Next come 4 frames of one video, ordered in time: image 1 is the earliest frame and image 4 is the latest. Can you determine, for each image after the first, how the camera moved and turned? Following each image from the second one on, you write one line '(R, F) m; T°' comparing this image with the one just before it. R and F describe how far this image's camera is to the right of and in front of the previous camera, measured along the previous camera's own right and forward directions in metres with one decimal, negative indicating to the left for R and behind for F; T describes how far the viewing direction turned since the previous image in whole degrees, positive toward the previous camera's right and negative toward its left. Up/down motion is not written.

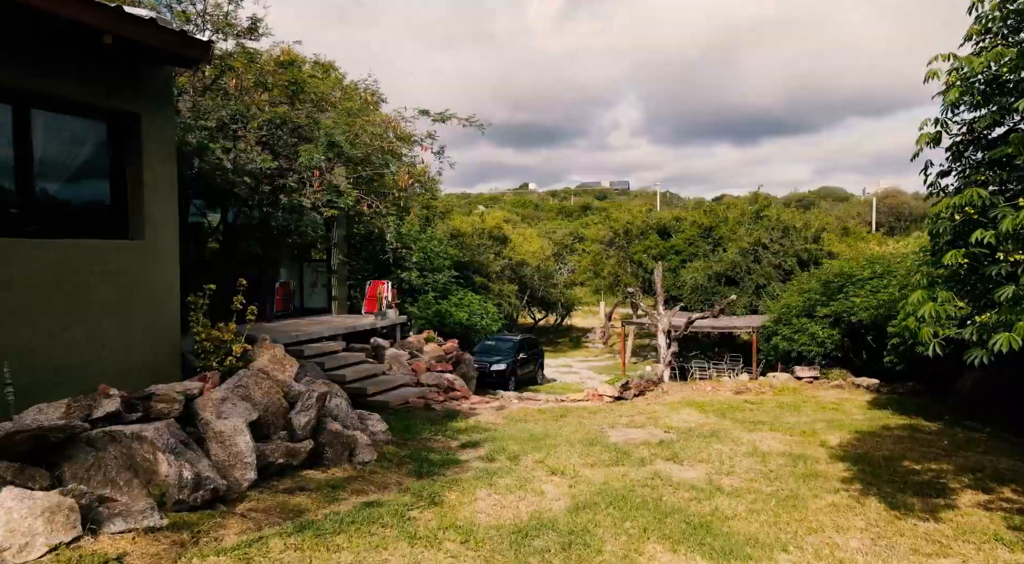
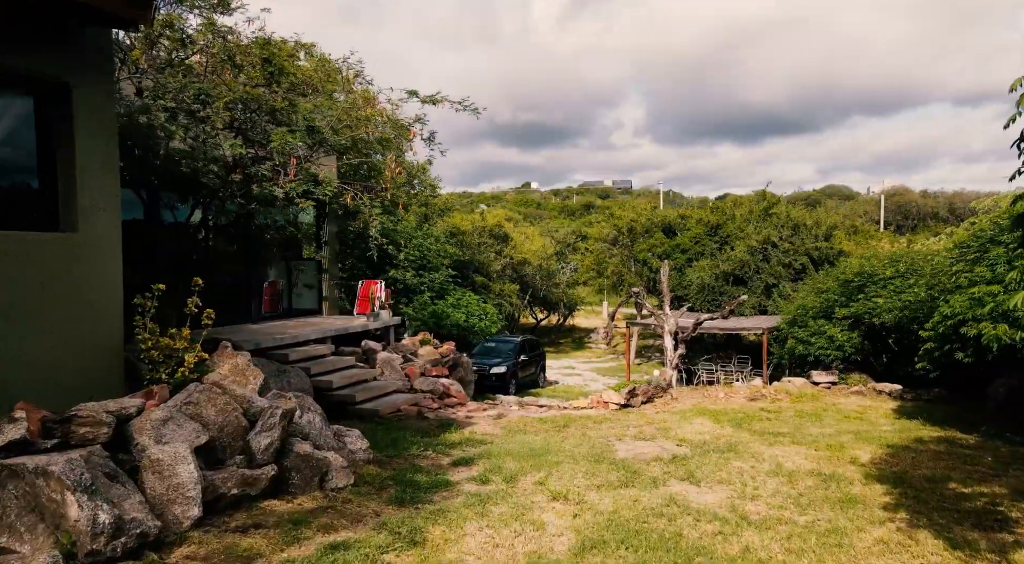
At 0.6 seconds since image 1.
(+0.1, +1.0) m; 0°
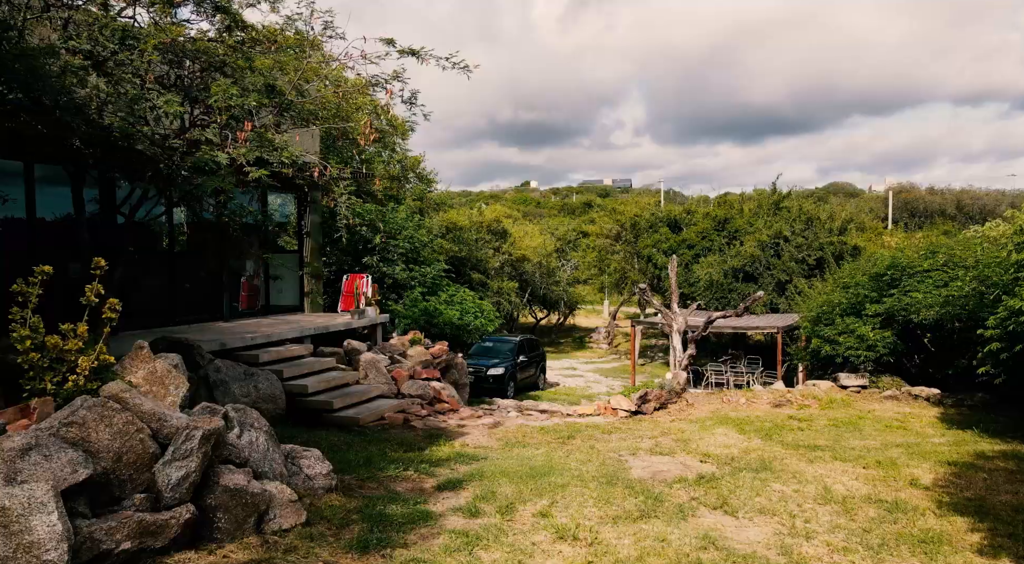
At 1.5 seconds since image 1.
(0.0, +1.5) m; 0°
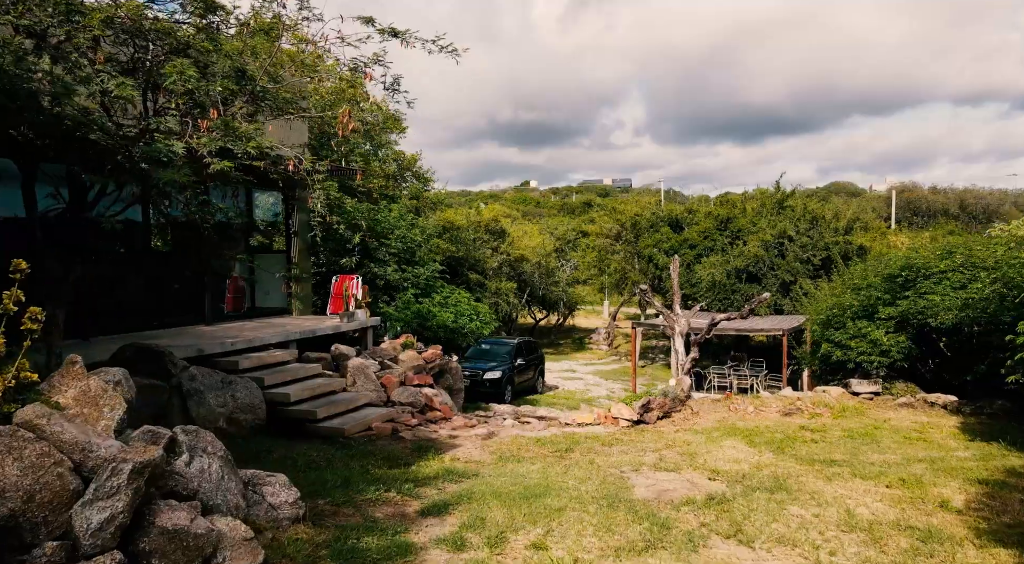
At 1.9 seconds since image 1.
(+0.1, +0.7) m; 0°
